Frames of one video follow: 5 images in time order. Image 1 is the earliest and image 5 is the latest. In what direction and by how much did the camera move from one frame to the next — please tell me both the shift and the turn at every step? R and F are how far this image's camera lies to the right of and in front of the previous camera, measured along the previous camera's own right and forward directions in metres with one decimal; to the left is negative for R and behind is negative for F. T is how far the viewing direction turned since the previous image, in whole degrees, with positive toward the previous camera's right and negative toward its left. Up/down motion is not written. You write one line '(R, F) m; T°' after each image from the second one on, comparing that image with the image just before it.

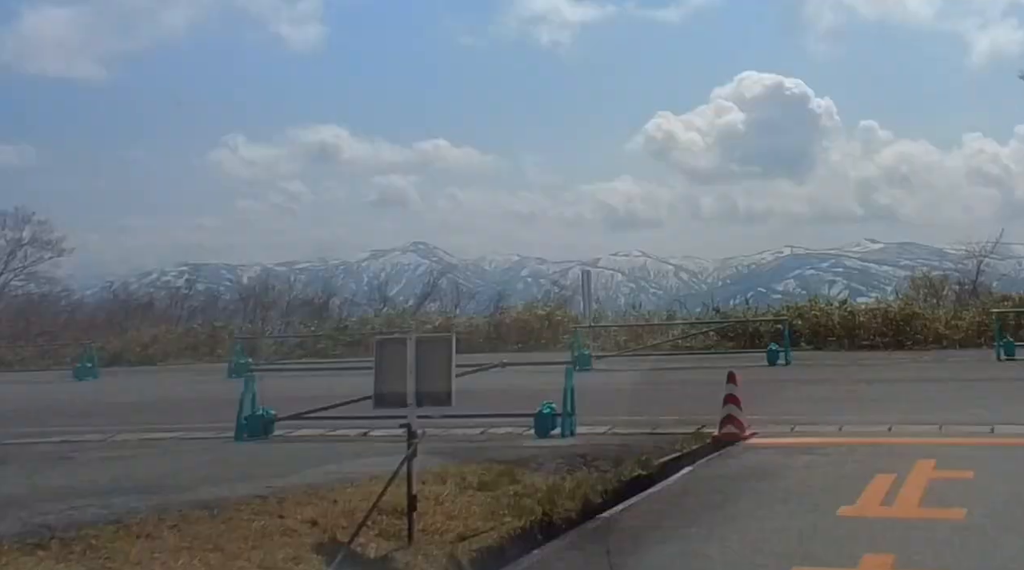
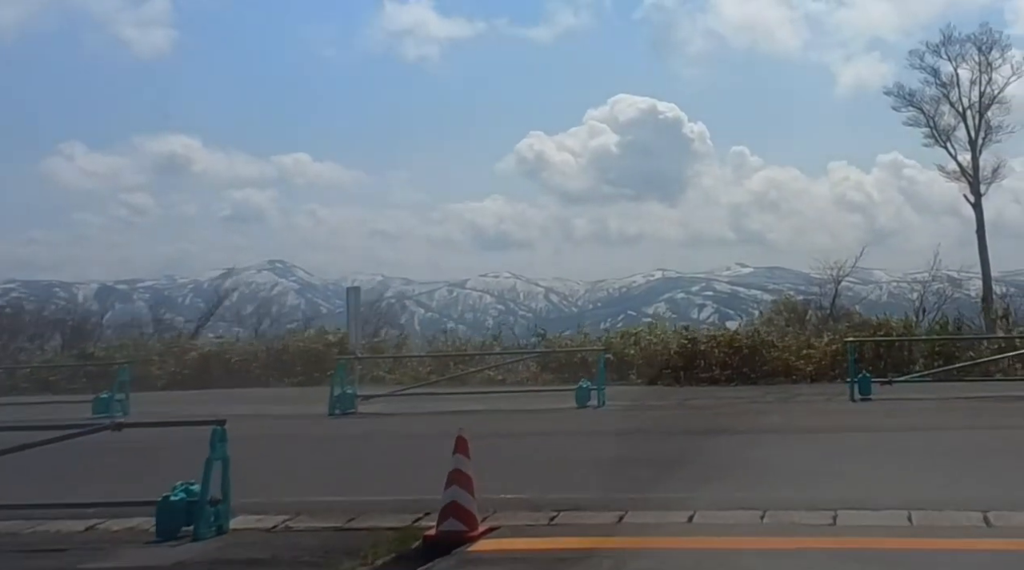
(+2.3, +4.8) m; +6°
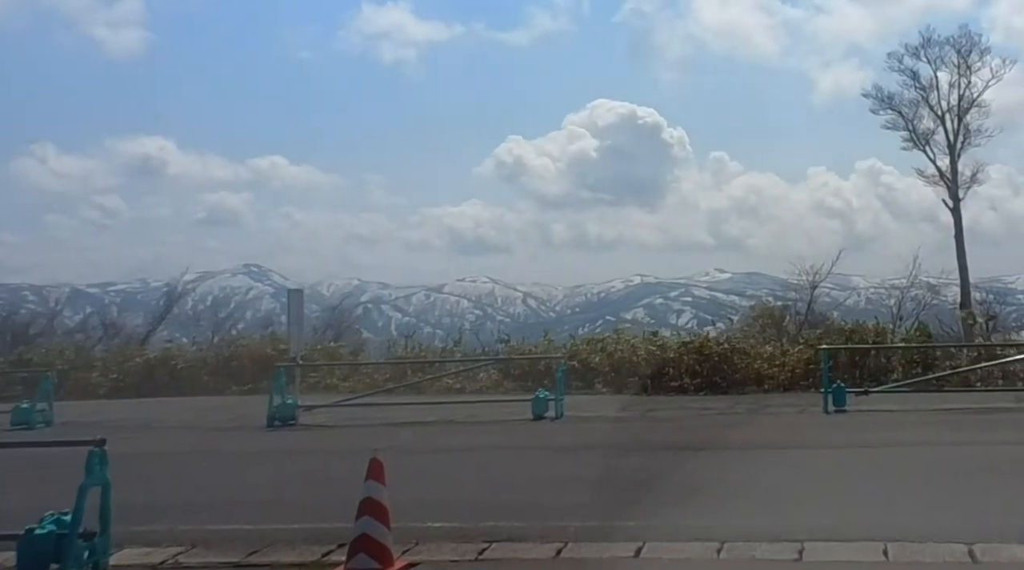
(+0.4, +1.2) m; +1°
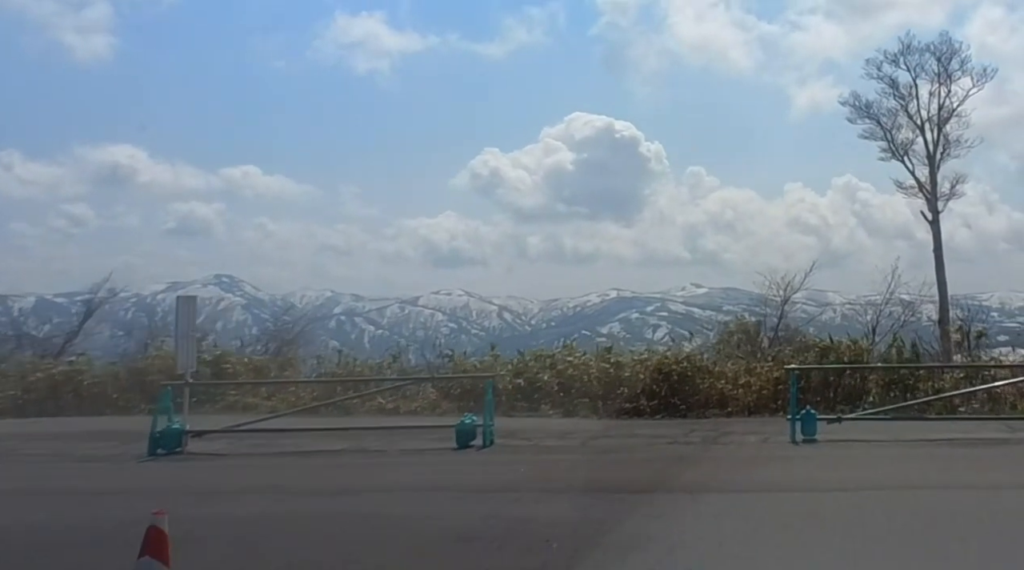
(+0.8, +2.3) m; +1°
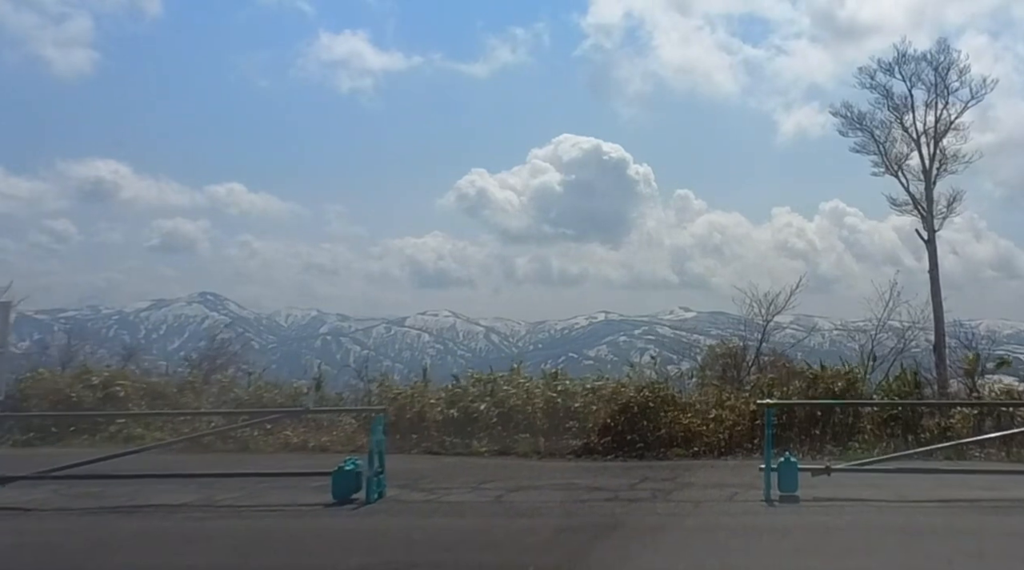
(+1.0, +3.3) m; +1°
